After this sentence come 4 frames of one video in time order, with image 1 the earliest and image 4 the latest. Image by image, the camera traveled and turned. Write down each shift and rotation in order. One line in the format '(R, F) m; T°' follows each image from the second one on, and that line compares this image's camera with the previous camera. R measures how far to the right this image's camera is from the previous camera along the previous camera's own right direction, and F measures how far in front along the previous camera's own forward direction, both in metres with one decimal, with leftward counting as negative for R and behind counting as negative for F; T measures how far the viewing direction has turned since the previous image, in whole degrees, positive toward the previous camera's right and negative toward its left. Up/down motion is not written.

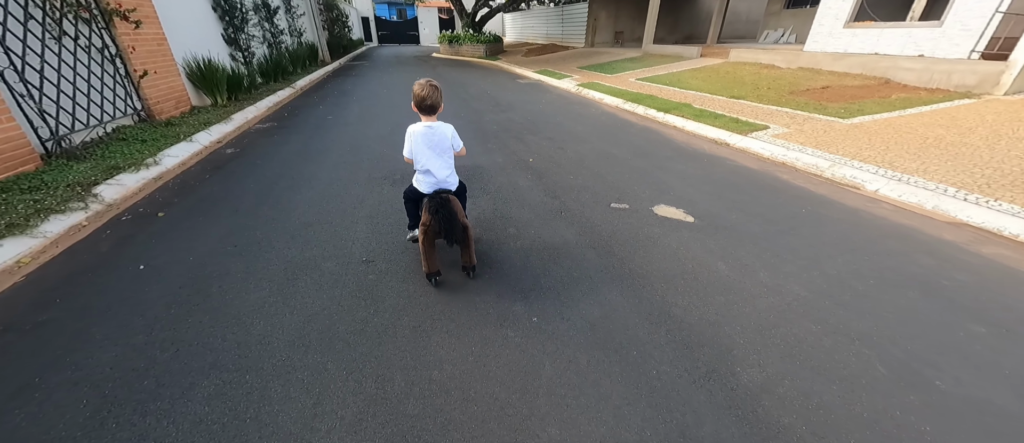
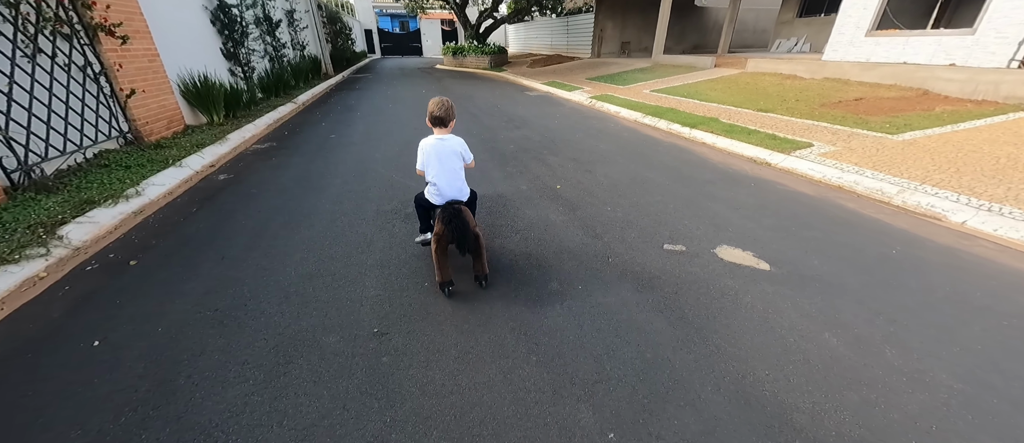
(-0.2, +0.5) m; 0°
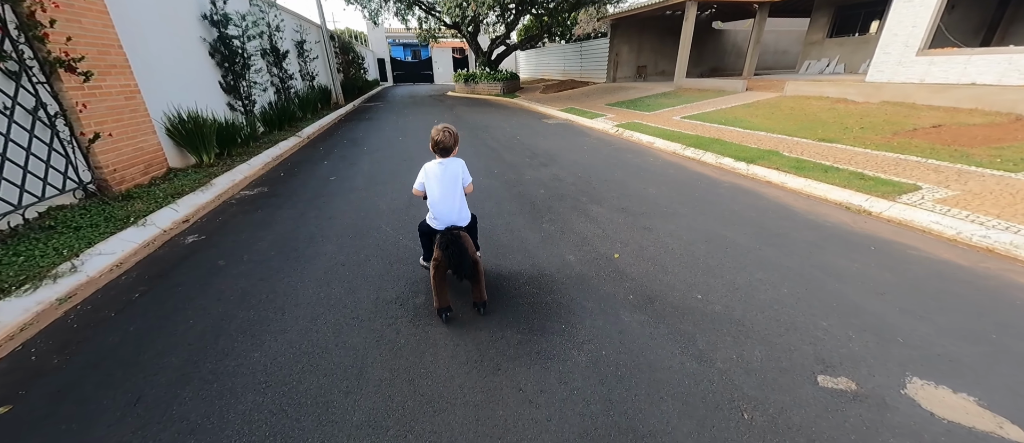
(-0.2, +0.9) m; -2°
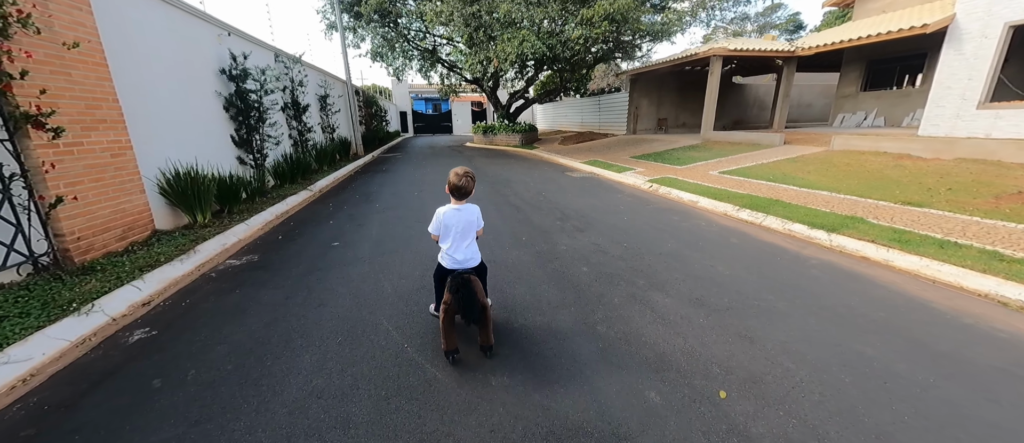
(-0.2, +0.8) m; -2°
